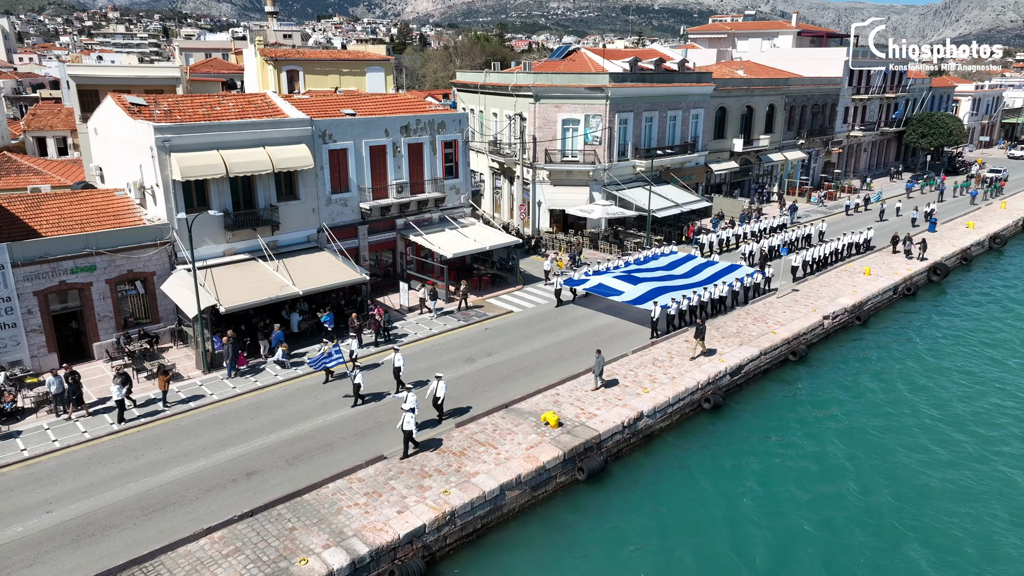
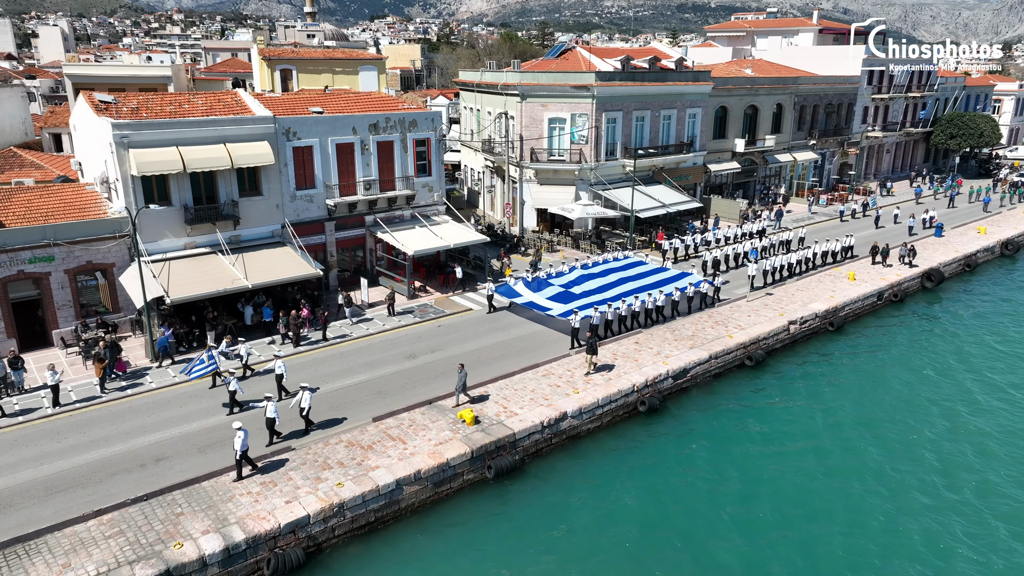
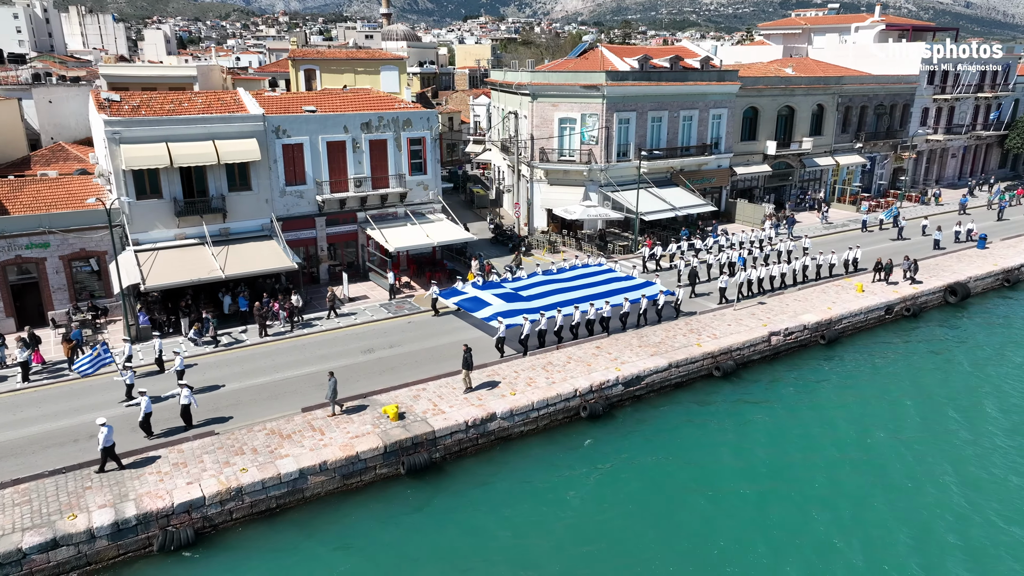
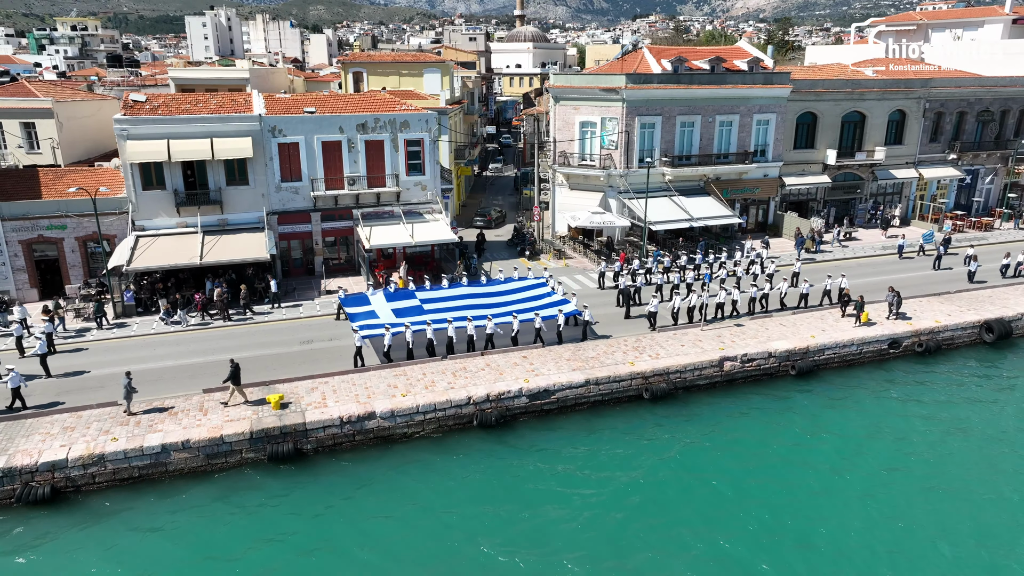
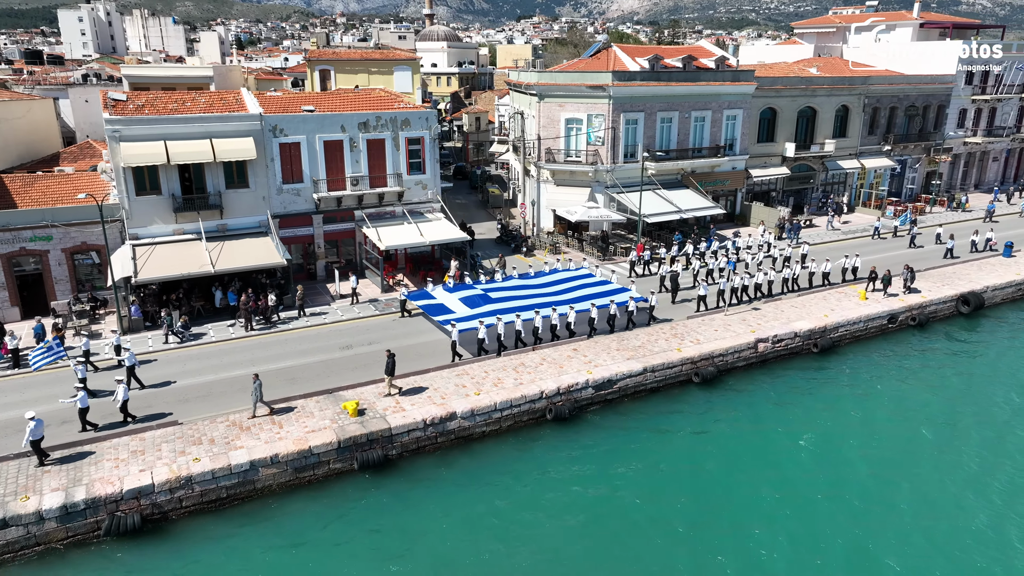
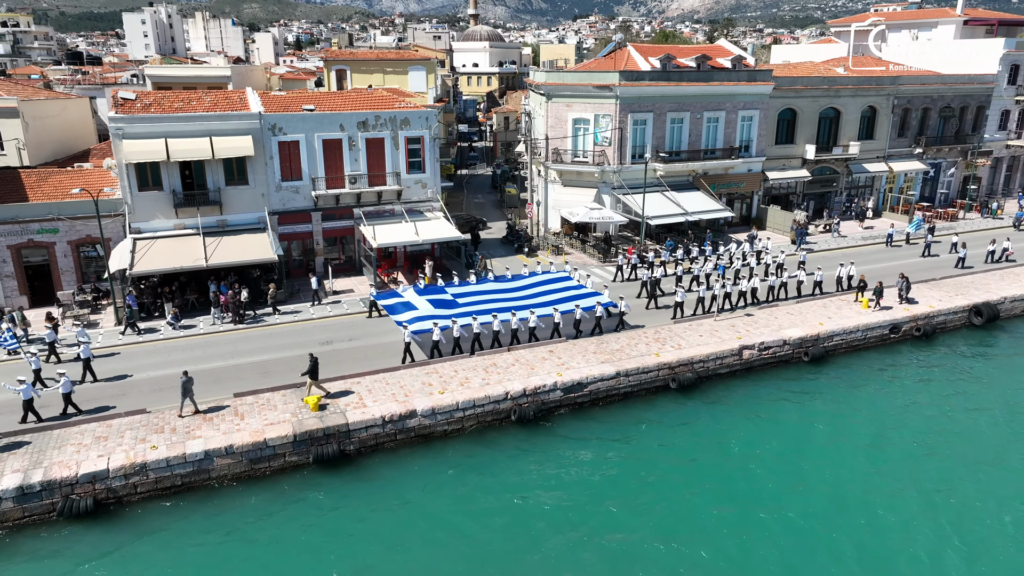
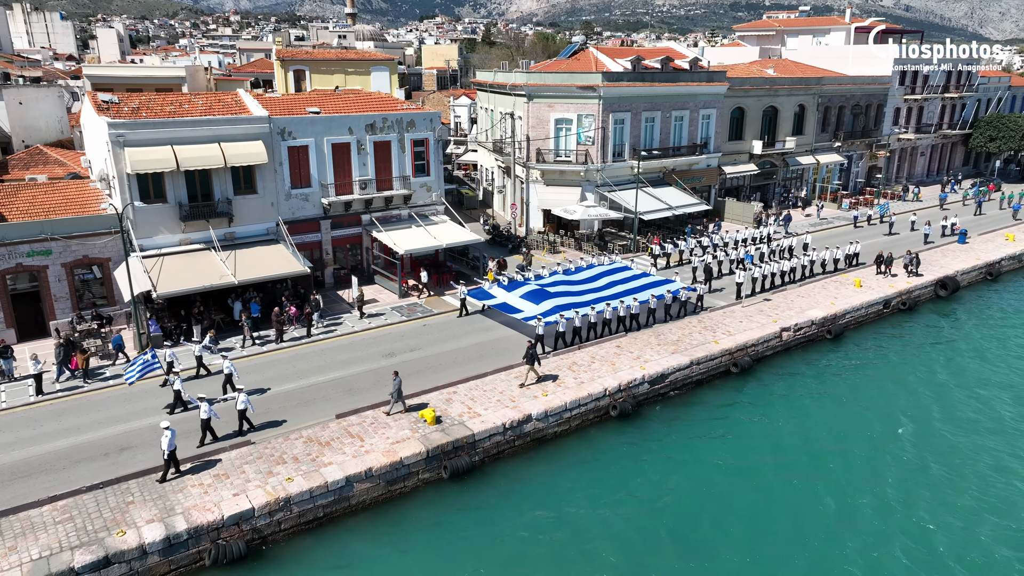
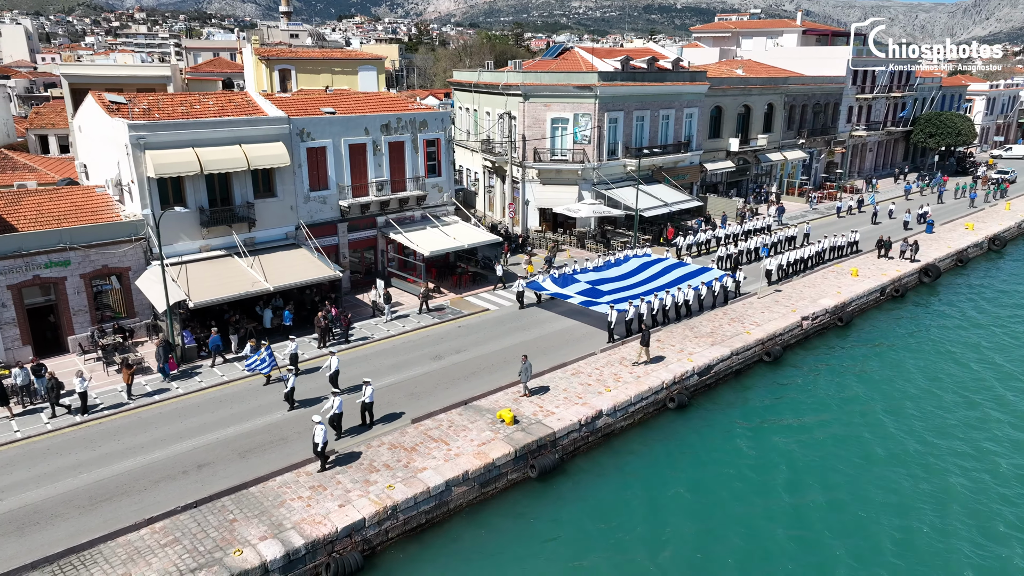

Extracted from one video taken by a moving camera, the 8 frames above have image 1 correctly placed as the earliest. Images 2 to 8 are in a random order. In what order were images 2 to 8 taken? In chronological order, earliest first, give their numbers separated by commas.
8, 2, 7, 3, 5, 6, 4
